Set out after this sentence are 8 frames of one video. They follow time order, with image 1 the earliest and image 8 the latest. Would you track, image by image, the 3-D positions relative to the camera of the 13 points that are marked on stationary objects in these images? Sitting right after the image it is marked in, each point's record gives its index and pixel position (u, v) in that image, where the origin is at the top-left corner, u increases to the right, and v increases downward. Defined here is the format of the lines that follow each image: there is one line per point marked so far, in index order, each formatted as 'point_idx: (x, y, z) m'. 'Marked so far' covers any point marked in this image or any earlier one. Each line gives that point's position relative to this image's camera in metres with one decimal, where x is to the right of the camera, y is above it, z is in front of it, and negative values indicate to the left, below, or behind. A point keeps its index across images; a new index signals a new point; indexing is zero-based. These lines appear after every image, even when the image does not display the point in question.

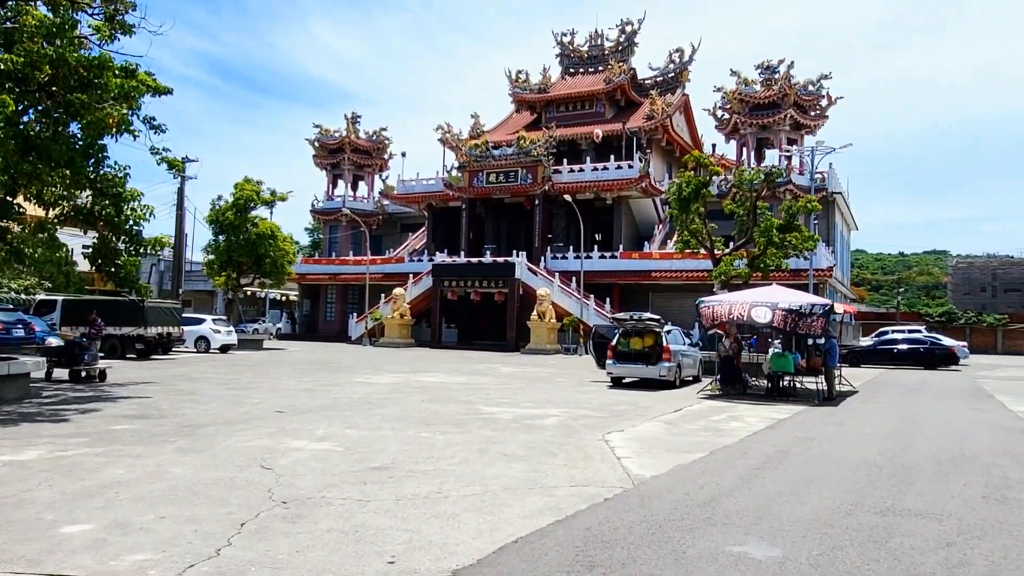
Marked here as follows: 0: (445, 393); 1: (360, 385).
0: (-1.7, -2.5, +16.8) m
1: (-4.0, -2.6, +18.3) m
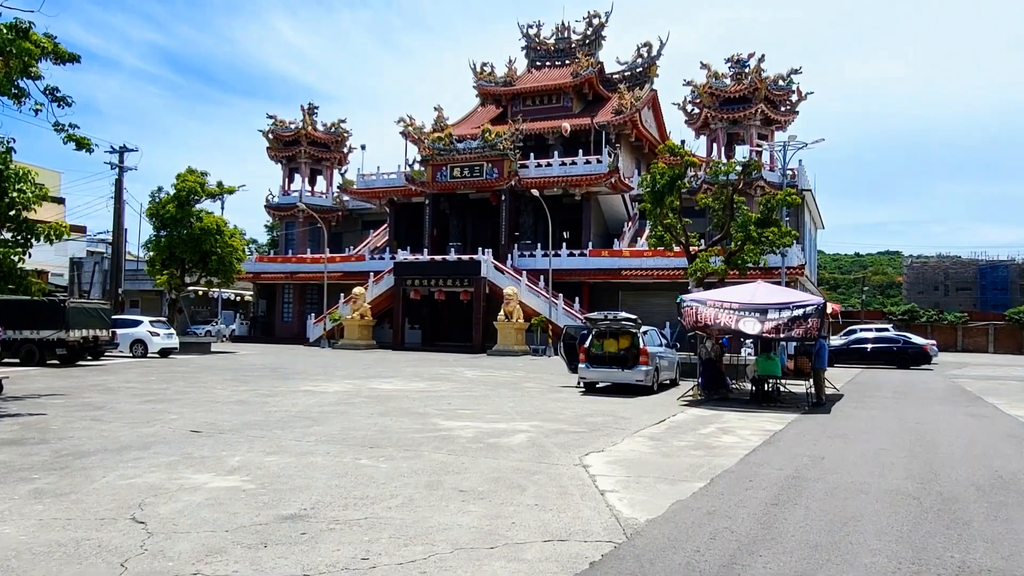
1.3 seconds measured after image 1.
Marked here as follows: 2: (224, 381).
0: (-2.5, -2.5, +15.0) m
1: (-4.9, -2.5, +16.3) m
2: (-8.1, -2.6, +19.2) m
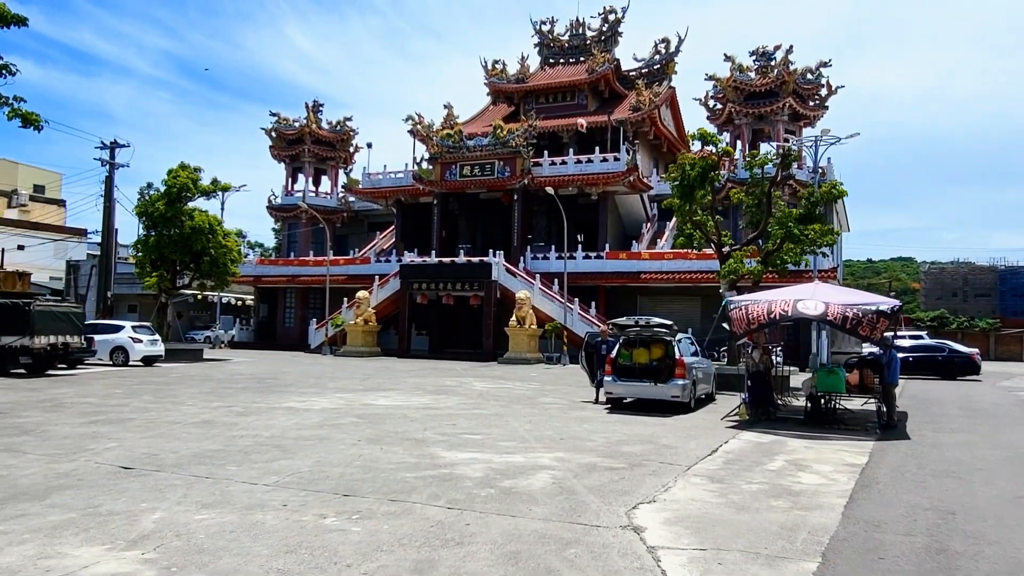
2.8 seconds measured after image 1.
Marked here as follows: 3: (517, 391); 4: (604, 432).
0: (-2.2, -2.5, +12.6) m
1: (-4.6, -2.5, +14.0) m
2: (-7.7, -2.6, +16.9) m
3: (+0.1, -2.9, +19.2) m
4: (+1.6, -2.5, +12.1) m
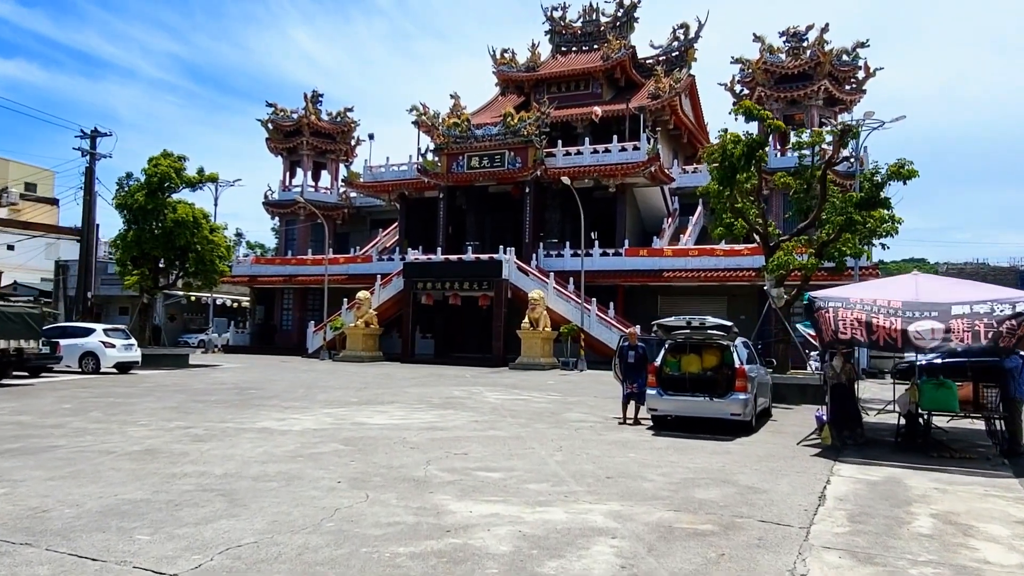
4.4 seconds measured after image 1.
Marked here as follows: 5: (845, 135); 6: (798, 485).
0: (-1.8, -2.3, +9.8) m
1: (-4.2, -2.4, +11.2) m
2: (-7.3, -2.5, +14.2) m
3: (+0.6, -2.8, +16.4) m
4: (+2.0, -2.4, +9.3) m
5: (+9.2, +4.2, +19.0) m
6: (+3.4, -2.4, +8.3) m
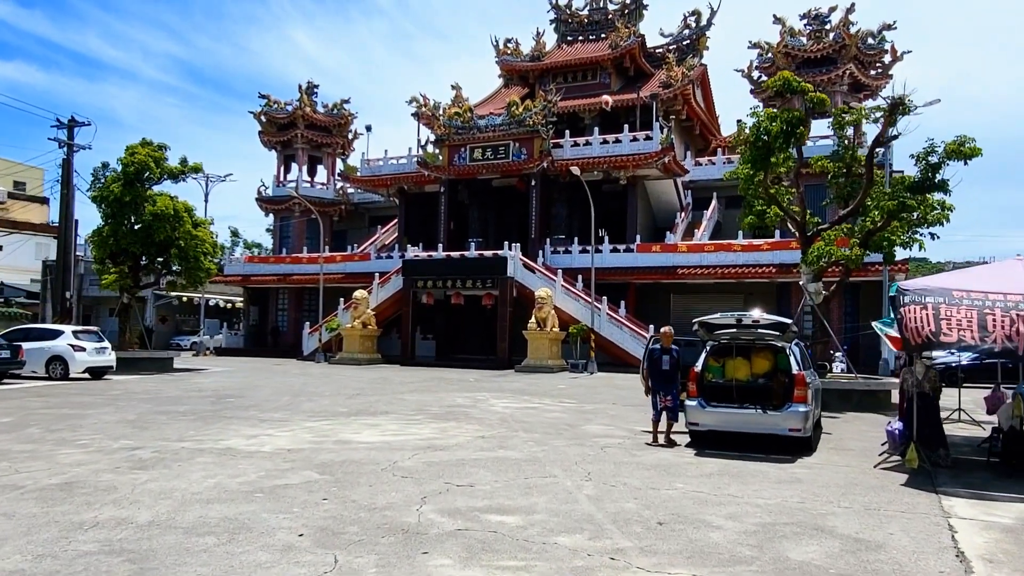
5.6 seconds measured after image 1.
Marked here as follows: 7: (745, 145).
0: (-1.6, -2.2, +7.8) m
1: (-4.0, -2.3, +9.2) m
2: (-7.0, -2.4, +12.1) m
3: (+0.8, -2.6, +14.3) m
4: (+2.2, -2.2, +7.2) m
5: (+9.4, +4.4, +16.9) m
6: (+3.6, -2.2, +6.2) m
7: (+6.1, +3.7, +18.1) m
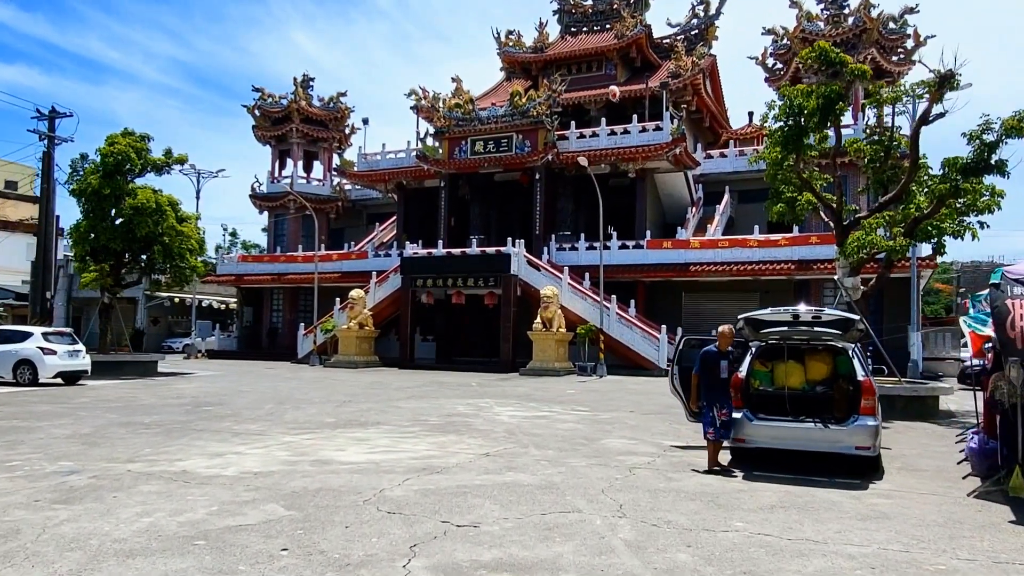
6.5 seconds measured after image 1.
0: (-1.4, -2.1, +6.1) m
1: (-3.8, -2.2, +7.5) m
2: (-6.9, -2.3, +10.5) m
3: (+1.0, -2.5, +12.6) m
4: (+2.3, -2.1, +5.5) m
5: (+9.5, +4.5, +15.2) m
6: (+3.7, -2.1, +4.5) m
7: (+6.3, +3.9, +16.4) m
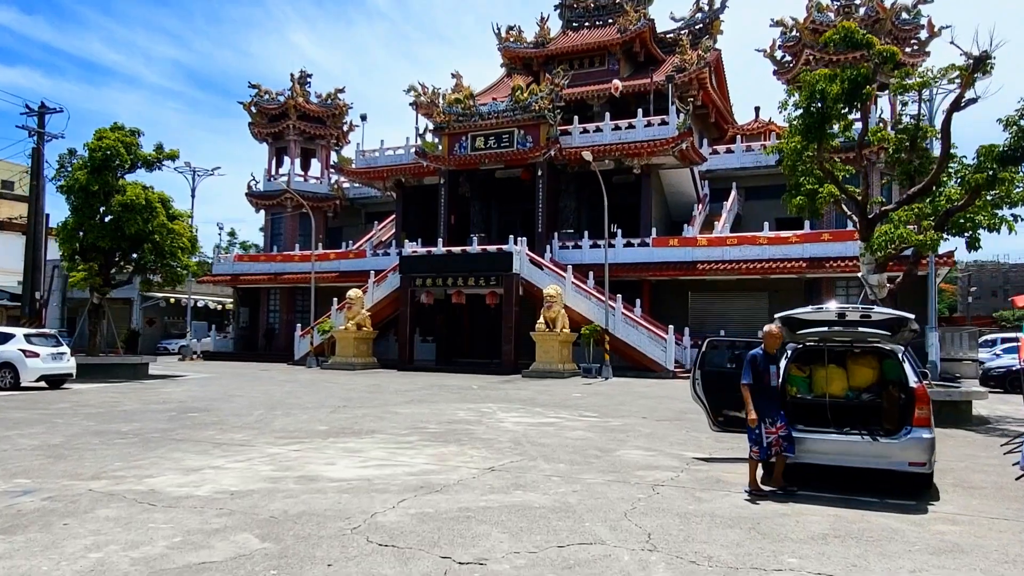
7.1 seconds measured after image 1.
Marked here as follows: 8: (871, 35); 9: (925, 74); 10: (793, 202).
0: (-1.3, -2.1, +5.2) m
1: (-3.7, -2.1, +6.6) m
2: (-6.8, -2.3, +9.6) m
3: (+1.1, -2.5, +11.7) m
4: (+2.4, -2.0, +4.6) m
5: (+9.6, +4.5, +14.3) m
6: (+3.8, -2.0, +3.6) m
7: (+6.4, +3.9, +15.5) m
8: (+8.0, +5.6, +16.2) m
9: (+9.4, +4.9, +15.9) m
10: (+6.5, +2.1, +16.0) m
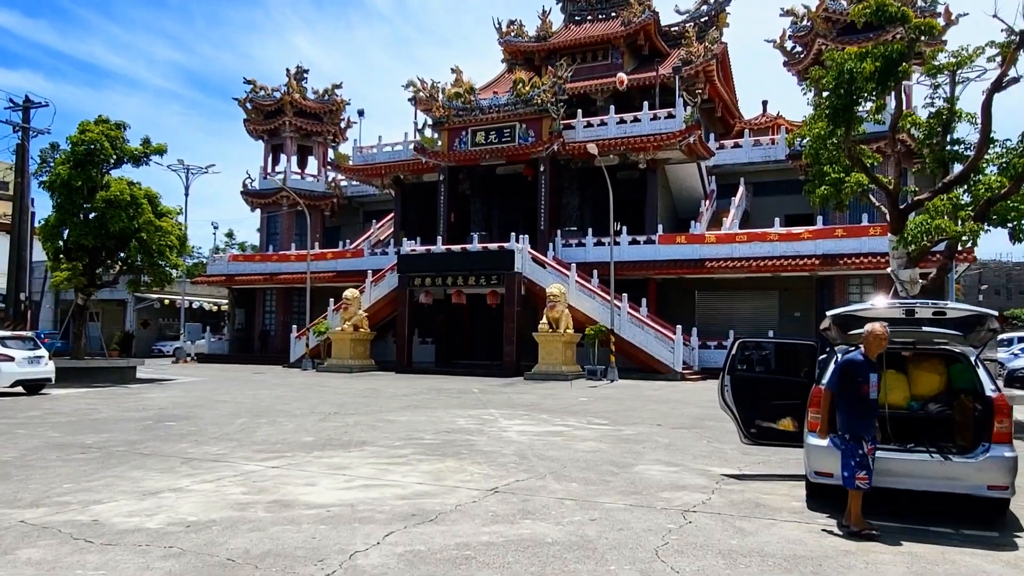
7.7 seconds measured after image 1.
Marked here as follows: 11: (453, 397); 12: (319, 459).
0: (-1.3, -2.0, +4.1) m
1: (-3.7, -2.1, +5.5) m
2: (-6.7, -2.3, +8.5) m
3: (+1.1, -2.4, +10.6) m
4: (+2.5, -2.0, +3.5) m
5: (+9.7, +4.6, +13.2) m
6: (+3.9, -1.9, +2.5) m
7: (+6.4, +4.0, +14.4) m
8: (+8.1, +5.7, +15.1) m
9: (+9.4, +5.0, +14.8) m
10: (+6.6, +2.1, +14.9) m
11: (-1.6, -3.0, +18.9) m
12: (-2.6, -2.3, +9.5) m
